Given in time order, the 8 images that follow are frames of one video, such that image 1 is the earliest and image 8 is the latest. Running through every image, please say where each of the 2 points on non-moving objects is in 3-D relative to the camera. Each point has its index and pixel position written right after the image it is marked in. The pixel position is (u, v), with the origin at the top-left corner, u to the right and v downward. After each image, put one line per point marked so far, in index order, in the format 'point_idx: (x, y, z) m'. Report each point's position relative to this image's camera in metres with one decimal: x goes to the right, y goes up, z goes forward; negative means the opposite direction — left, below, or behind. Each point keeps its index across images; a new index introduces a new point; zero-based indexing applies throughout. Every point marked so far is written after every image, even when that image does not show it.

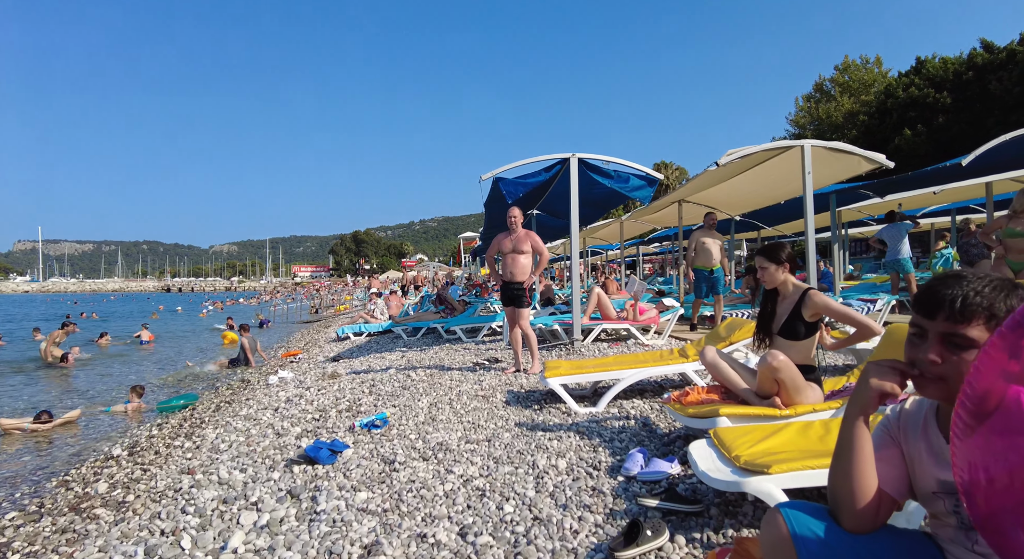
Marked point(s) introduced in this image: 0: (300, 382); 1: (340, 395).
0: (-3.1, -1.5, +7.4) m
1: (-2.0, -1.4, +5.9) m
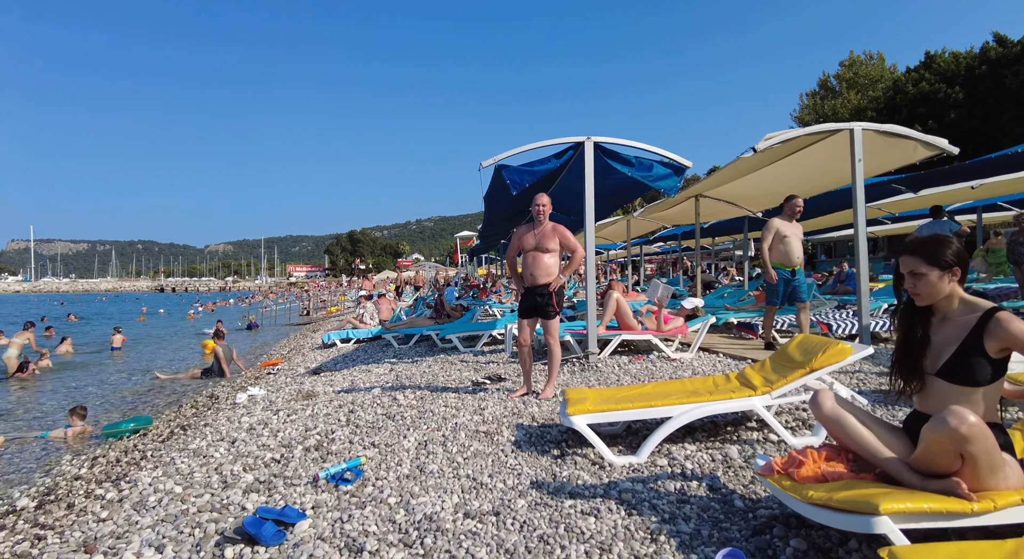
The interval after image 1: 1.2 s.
0: (-3.1, -1.6, +6.4) m
1: (-2.0, -1.4, +4.9) m
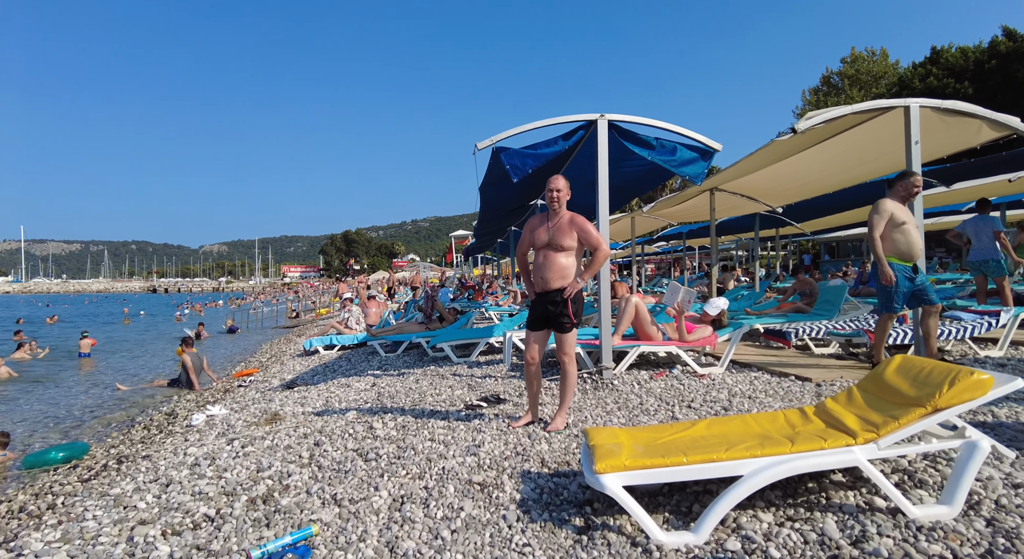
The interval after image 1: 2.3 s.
0: (-3.1, -1.6, +5.4) m
1: (-2.0, -1.5, +4.0) m
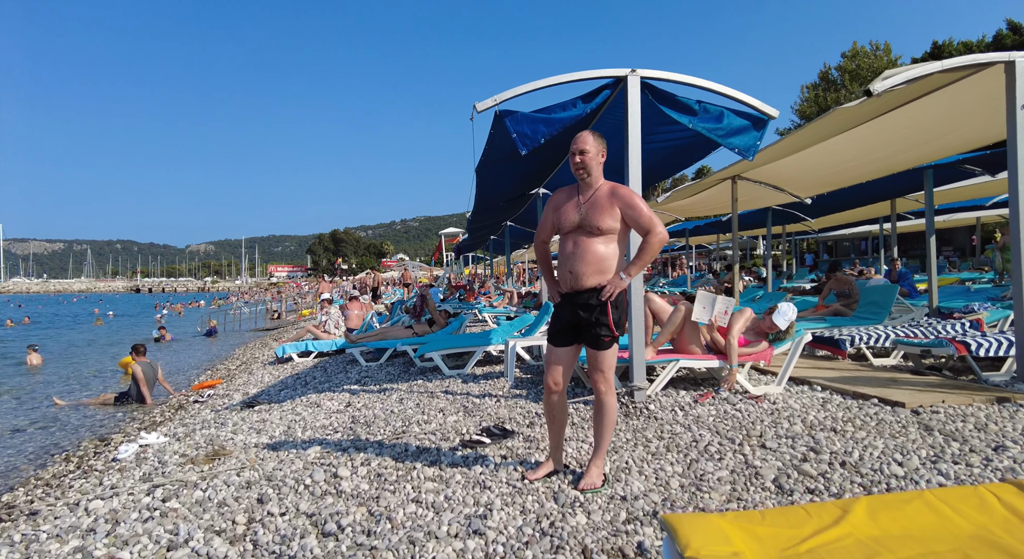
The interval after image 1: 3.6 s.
0: (-3.0, -1.6, +4.3) m
1: (-1.9, -1.4, +2.9) m
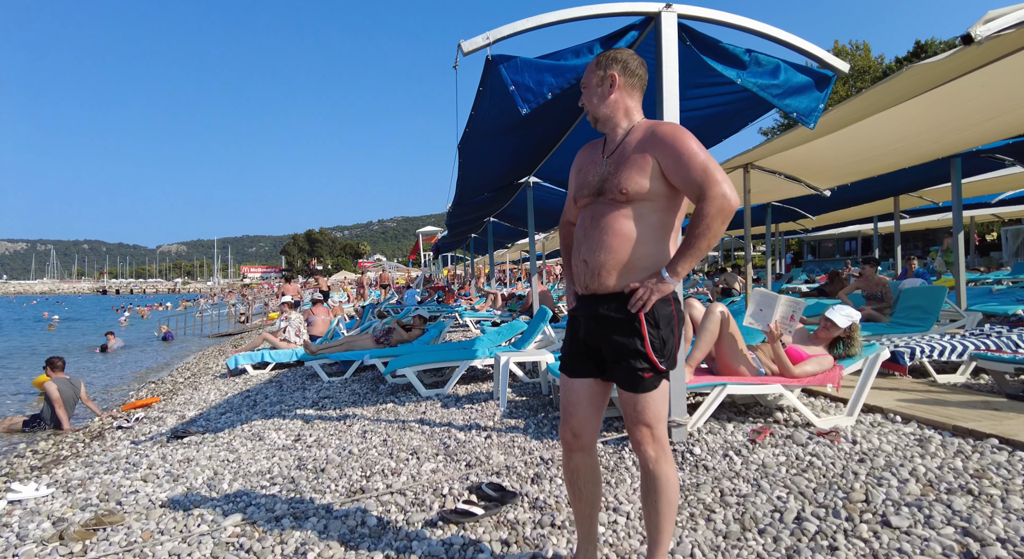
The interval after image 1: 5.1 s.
0: (-3.0, -1.6, +3.1) m
1: (-1.8, -1.4, +1.7) m
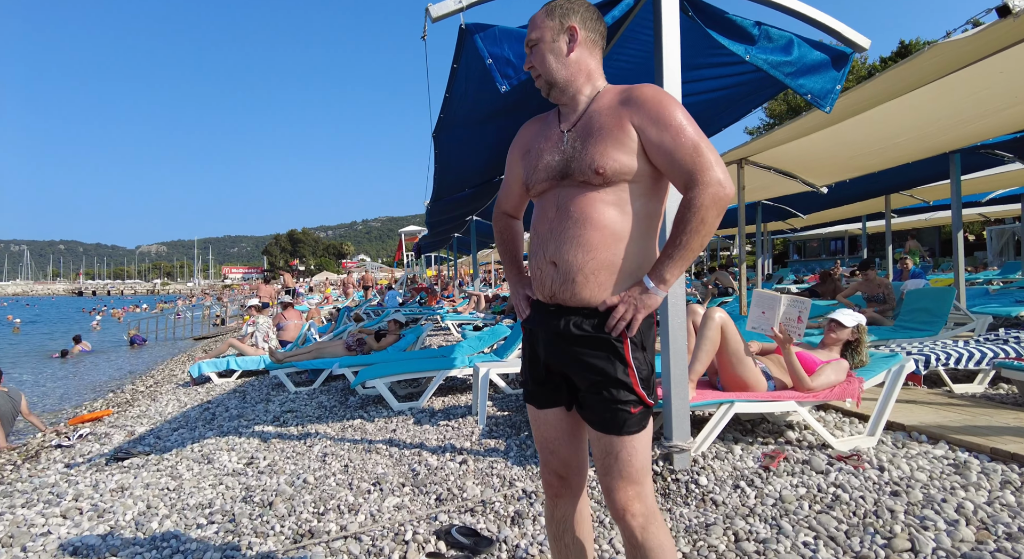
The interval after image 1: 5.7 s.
0: (-3.1, -1.6, +2.5) m
1: (-1.9, -1.5, +1.2) m
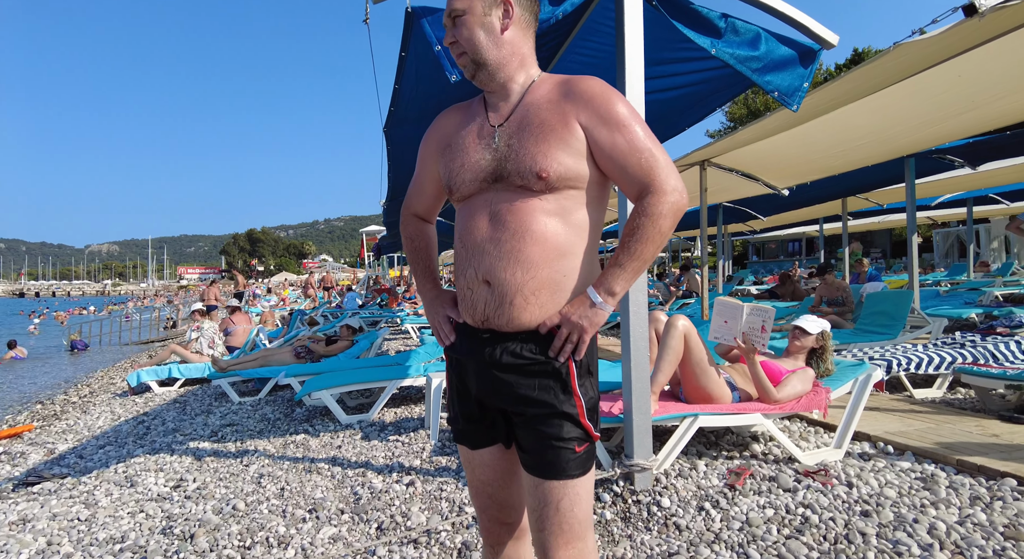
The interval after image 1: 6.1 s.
0: (-3.4, -1.6, +2.1) m
1: (-2.1, -1.5, +0.8) m
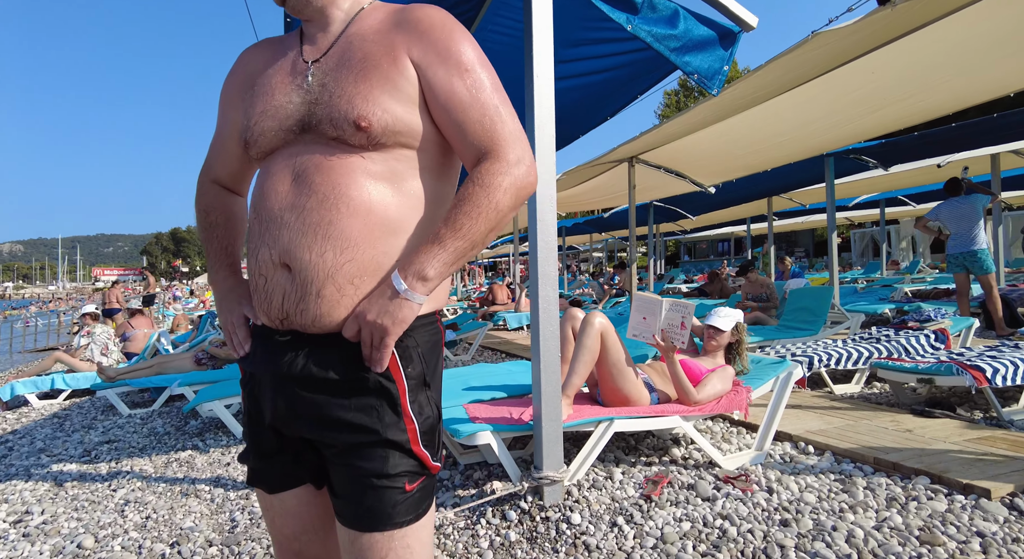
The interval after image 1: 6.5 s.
0: (-3.8, -1.6, +1.4) m
1: (-2.3, -1.4, +0.3) m
